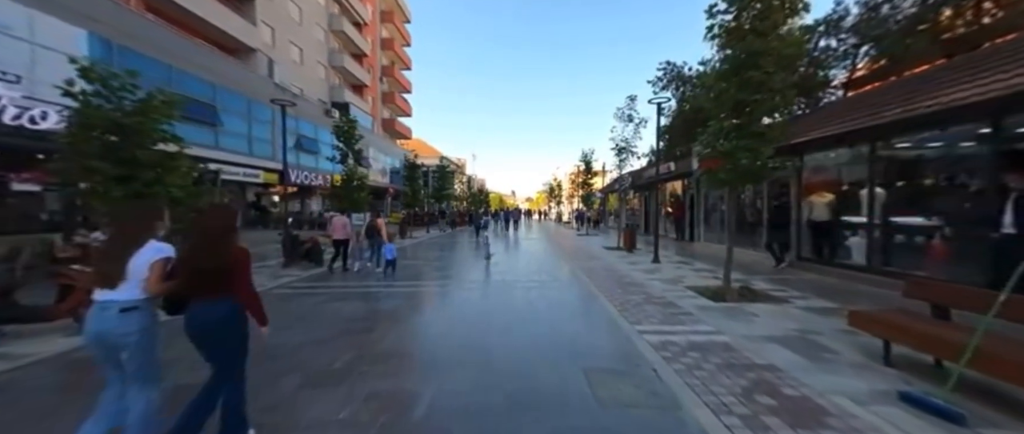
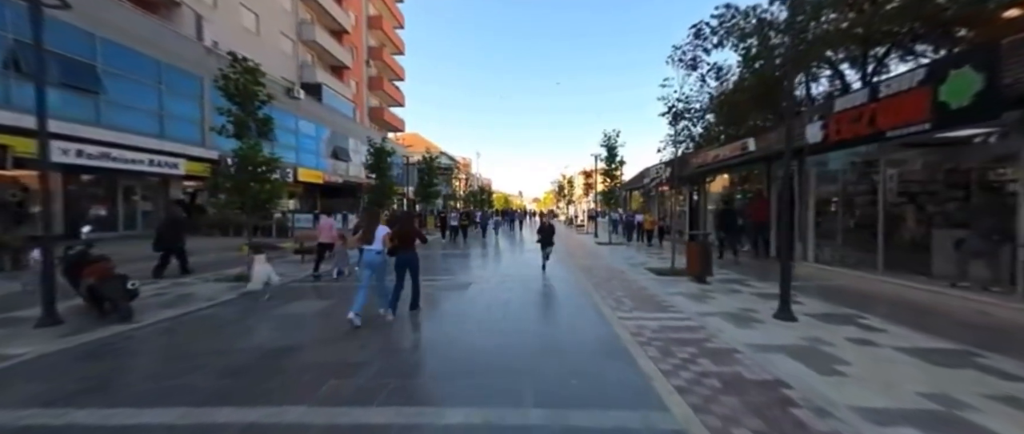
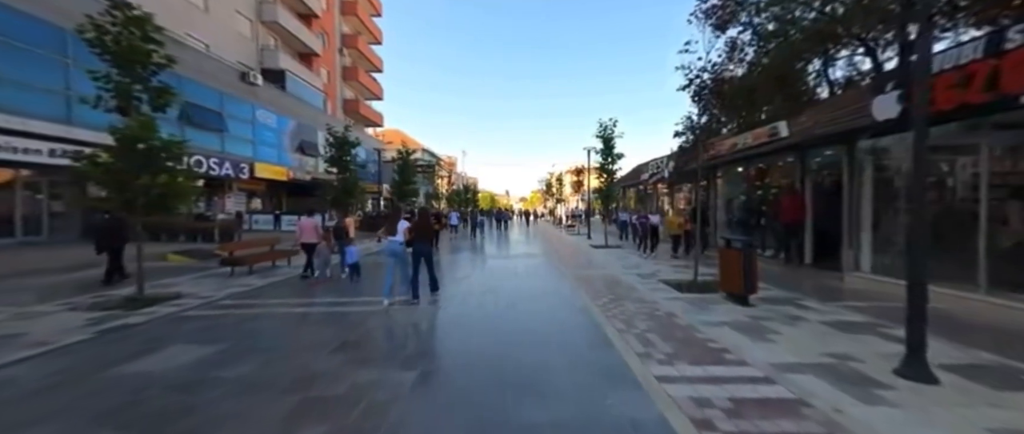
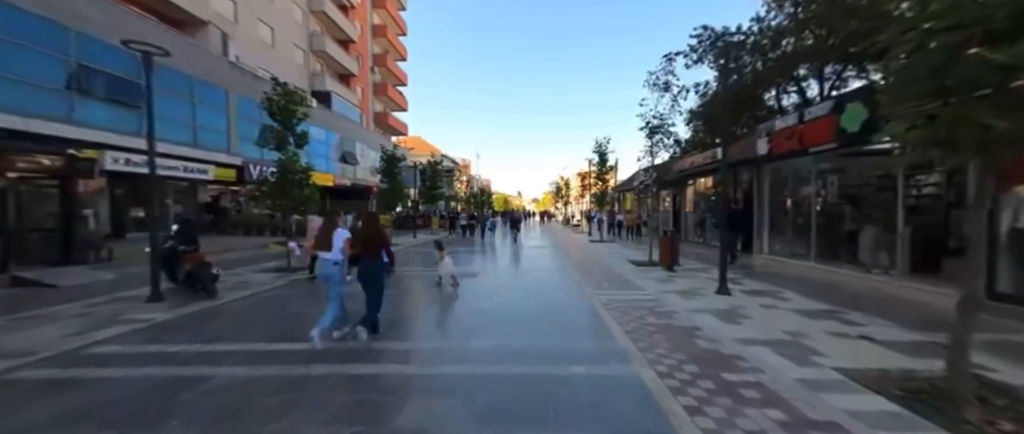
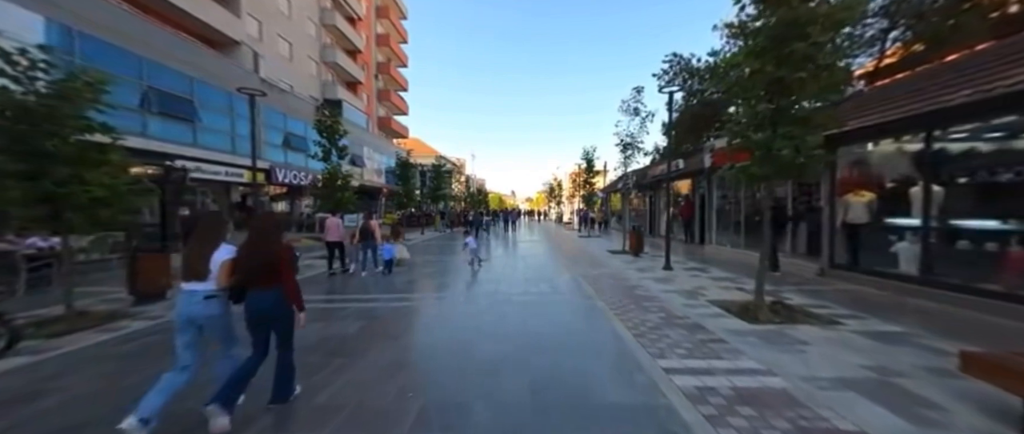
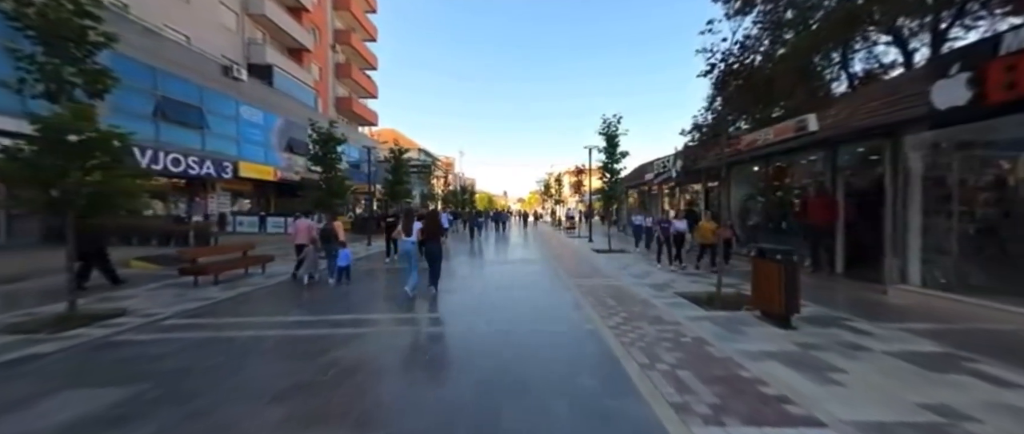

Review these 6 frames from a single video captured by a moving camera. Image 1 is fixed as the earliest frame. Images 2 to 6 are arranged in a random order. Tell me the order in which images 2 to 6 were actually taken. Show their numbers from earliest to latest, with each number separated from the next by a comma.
5, 4, 2, 3, 6
